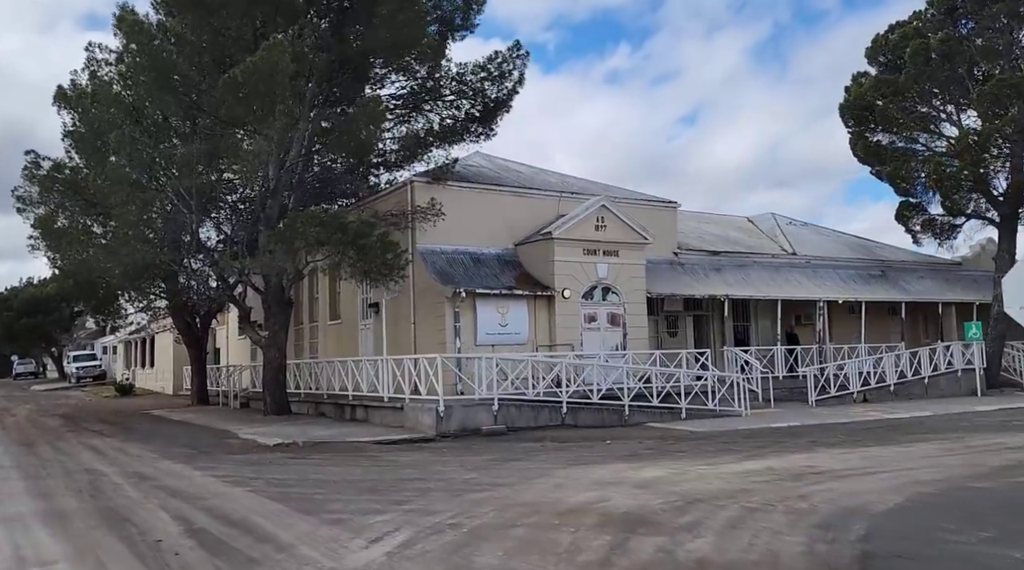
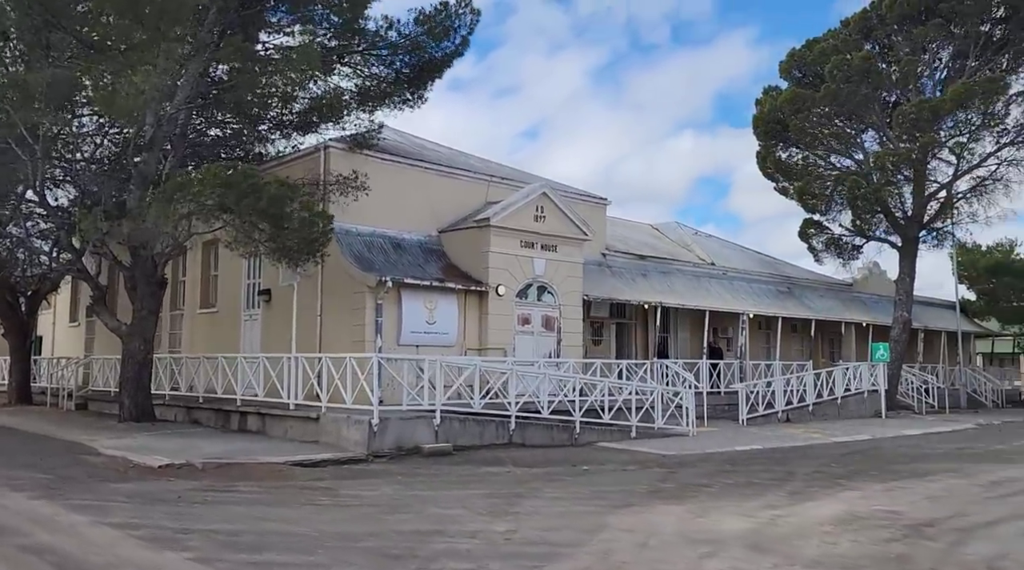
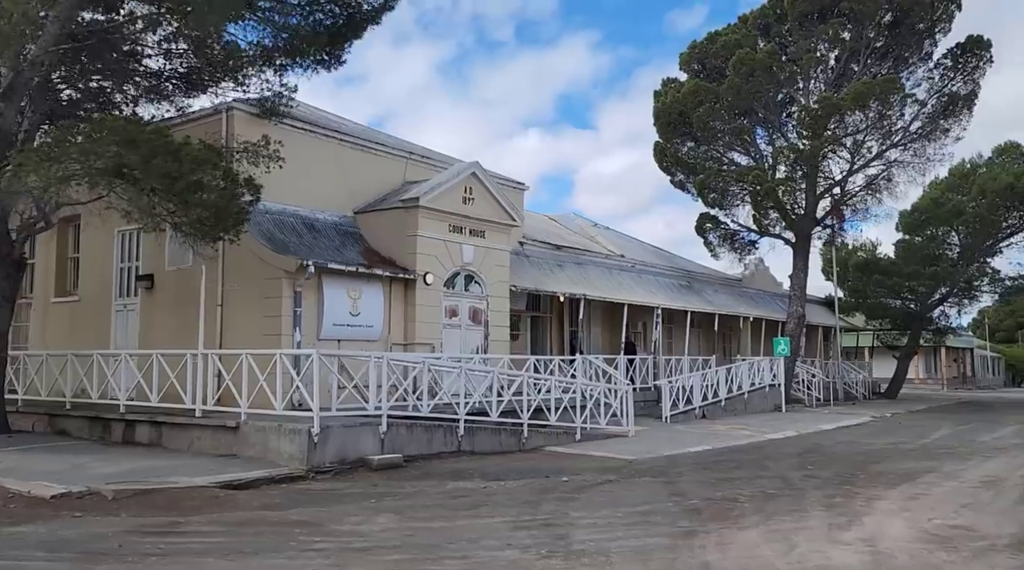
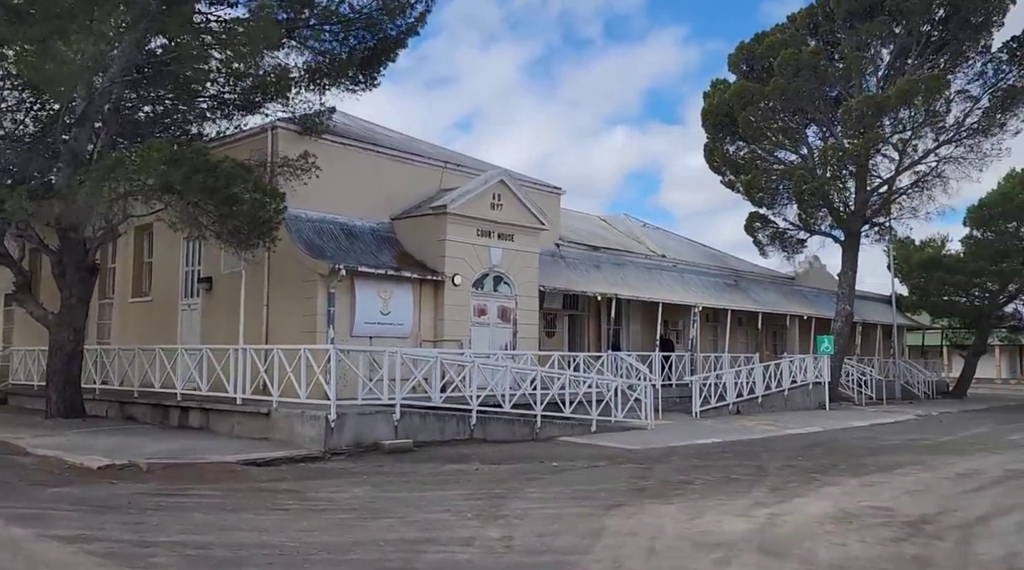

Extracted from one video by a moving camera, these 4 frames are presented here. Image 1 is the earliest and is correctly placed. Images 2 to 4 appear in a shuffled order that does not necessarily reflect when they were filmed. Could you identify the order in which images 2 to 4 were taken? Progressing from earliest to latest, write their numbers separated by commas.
2, 4, 3
